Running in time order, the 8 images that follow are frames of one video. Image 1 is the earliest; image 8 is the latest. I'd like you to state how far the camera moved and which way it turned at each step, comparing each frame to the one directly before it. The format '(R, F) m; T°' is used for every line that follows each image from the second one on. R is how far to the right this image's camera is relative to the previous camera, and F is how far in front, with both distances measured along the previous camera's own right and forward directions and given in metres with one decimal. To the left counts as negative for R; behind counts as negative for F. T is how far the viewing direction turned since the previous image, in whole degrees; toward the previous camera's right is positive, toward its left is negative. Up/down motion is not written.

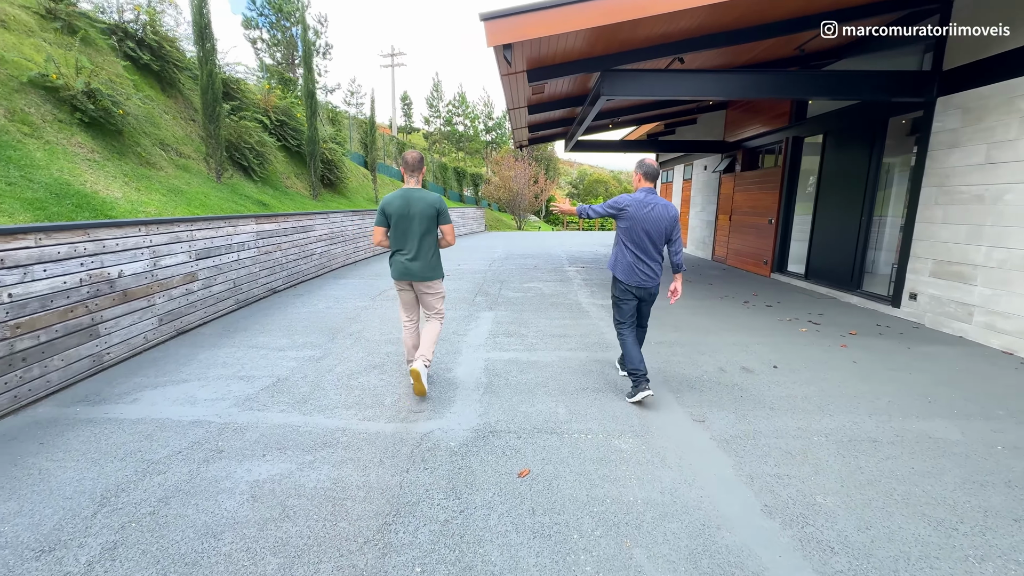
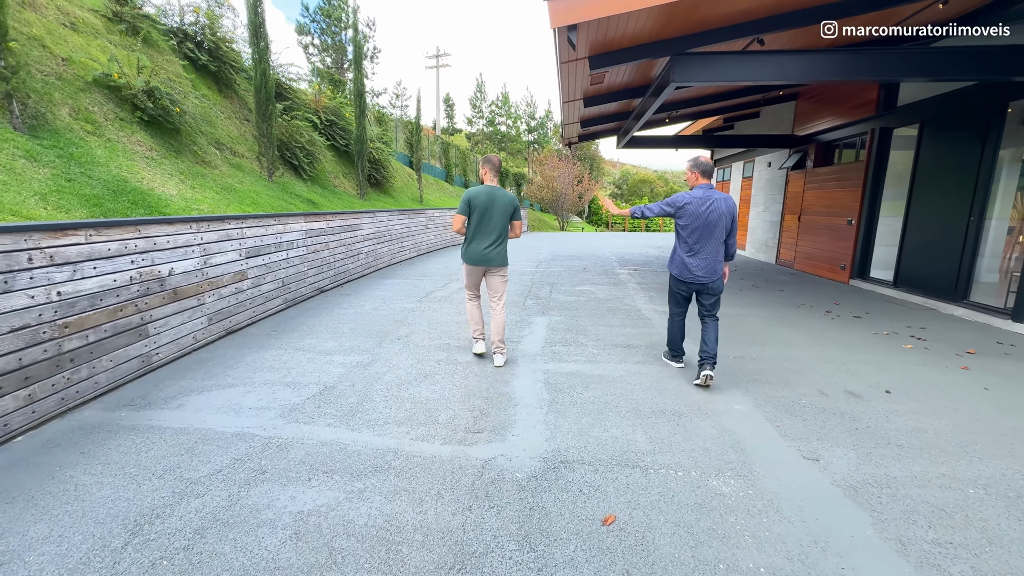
(-0.2, +0.3) m; -5°
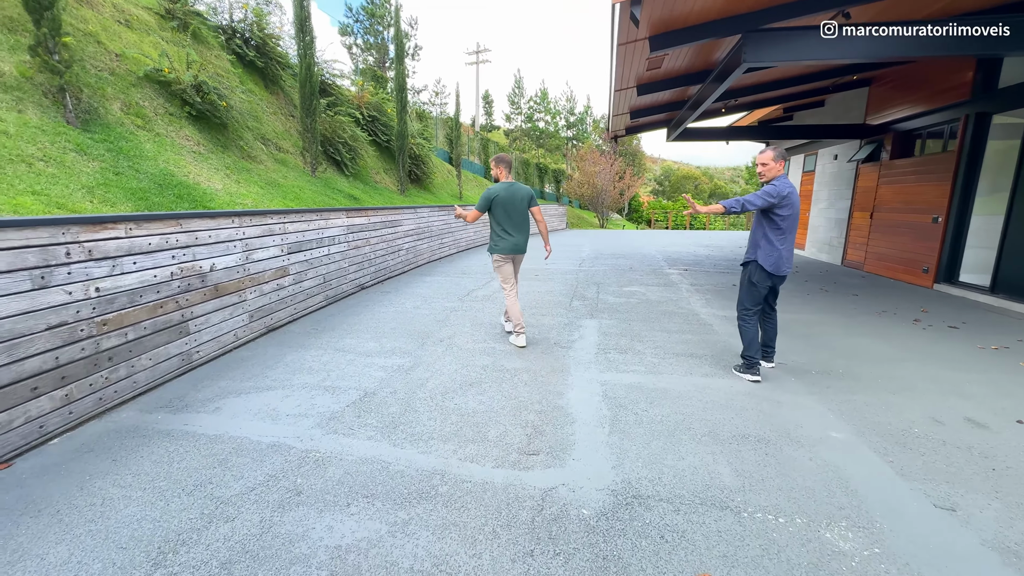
(-0.1, +0.3) m; -4°
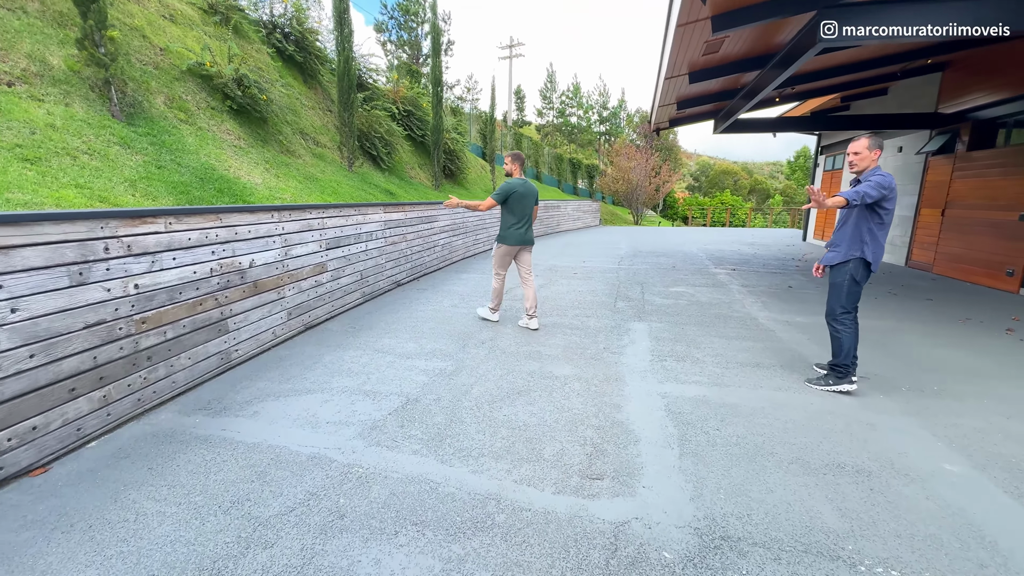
(-0.2, +0.2) m; -4°
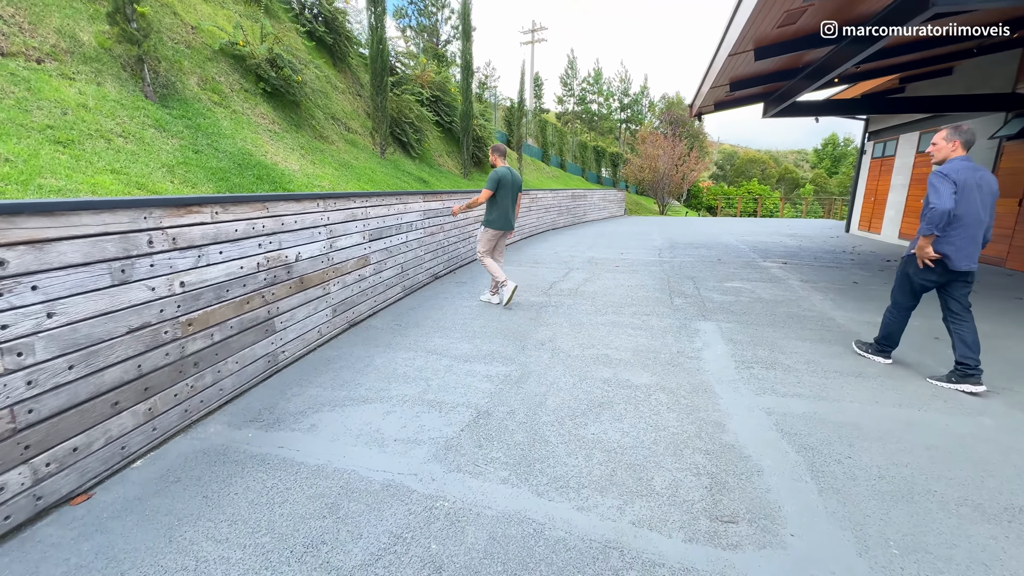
(-0.4, +0.3) m; -2°
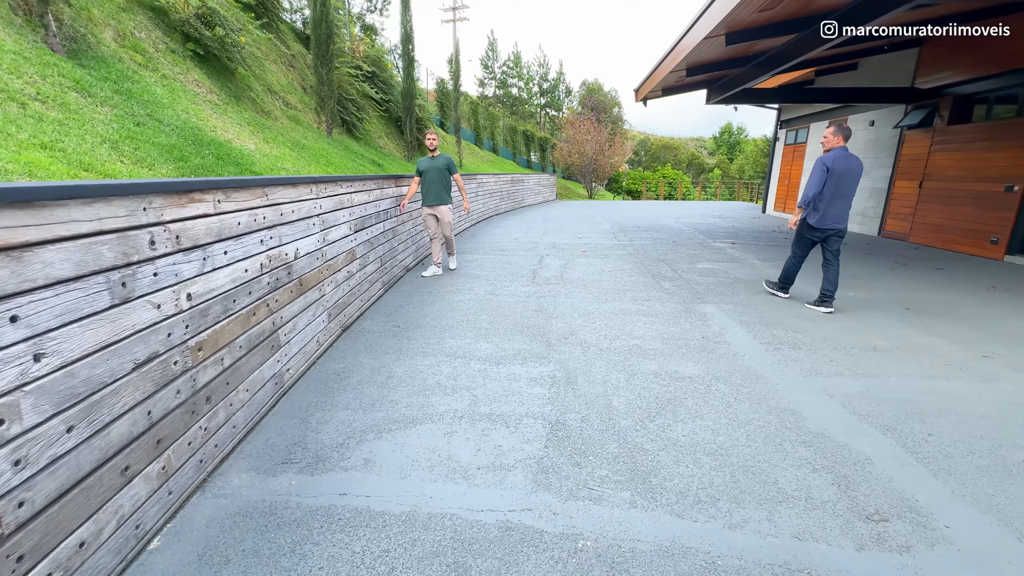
(-0.7, +0.4) m; +10°
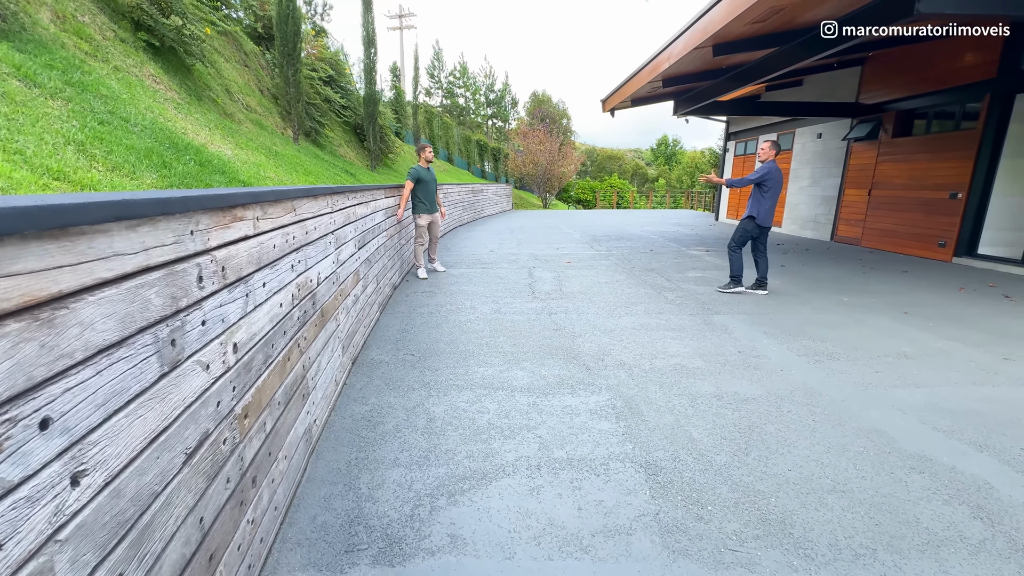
(-0.6, +0.3) m; +7°
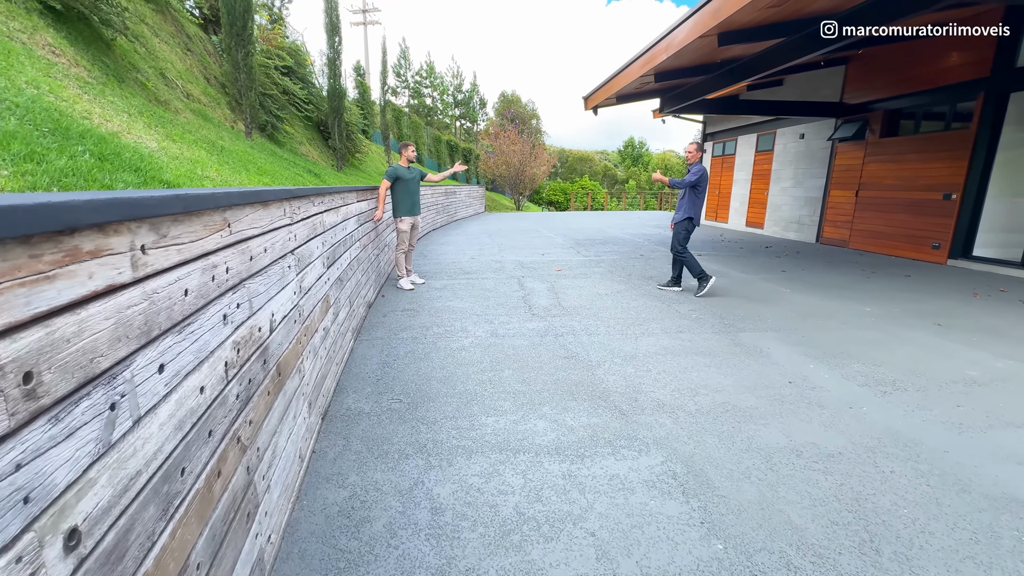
(-0.2, +0.6) m; +4°
